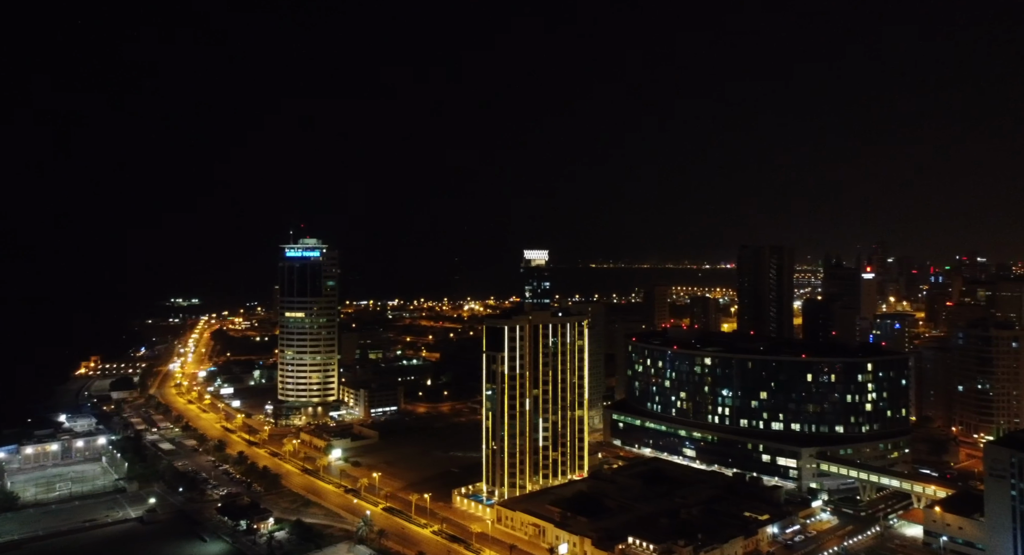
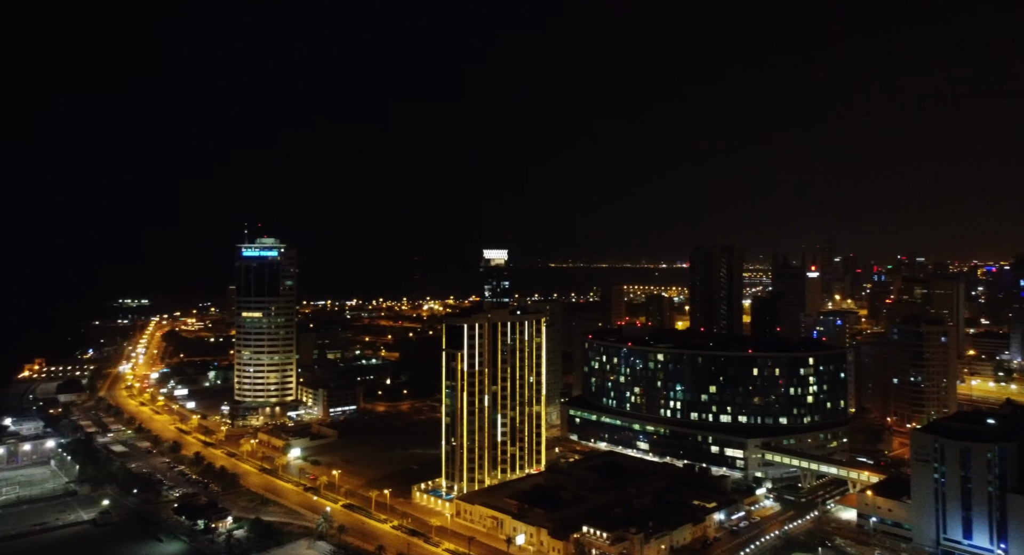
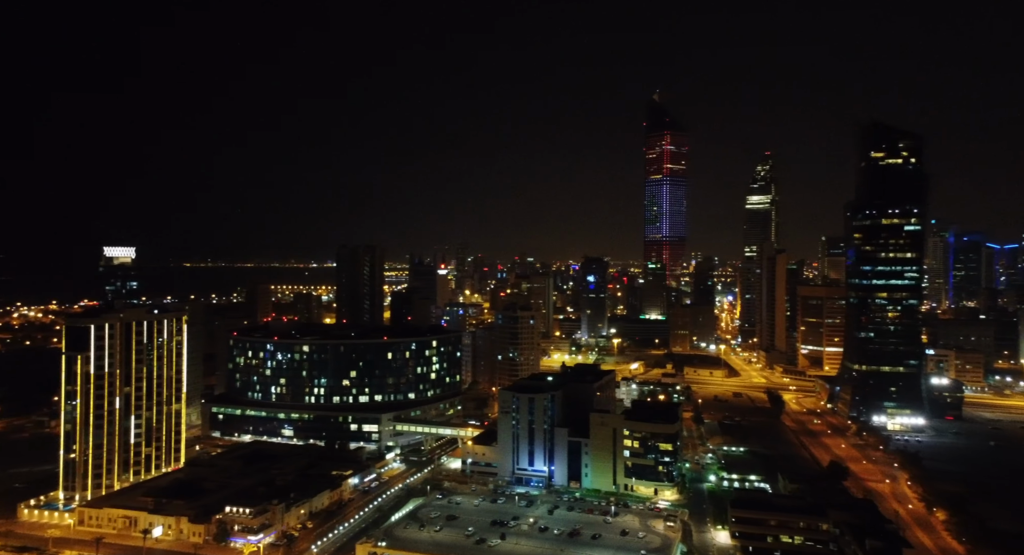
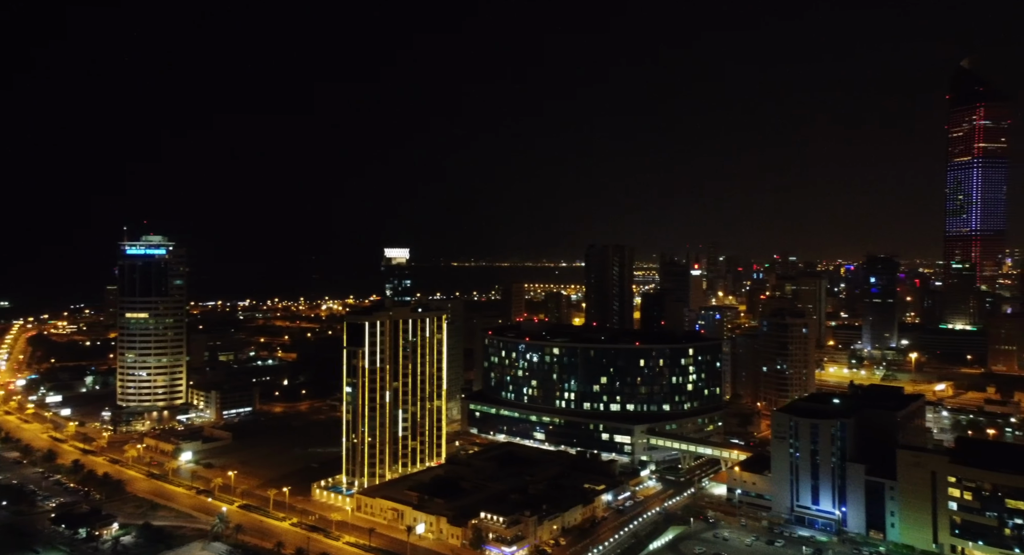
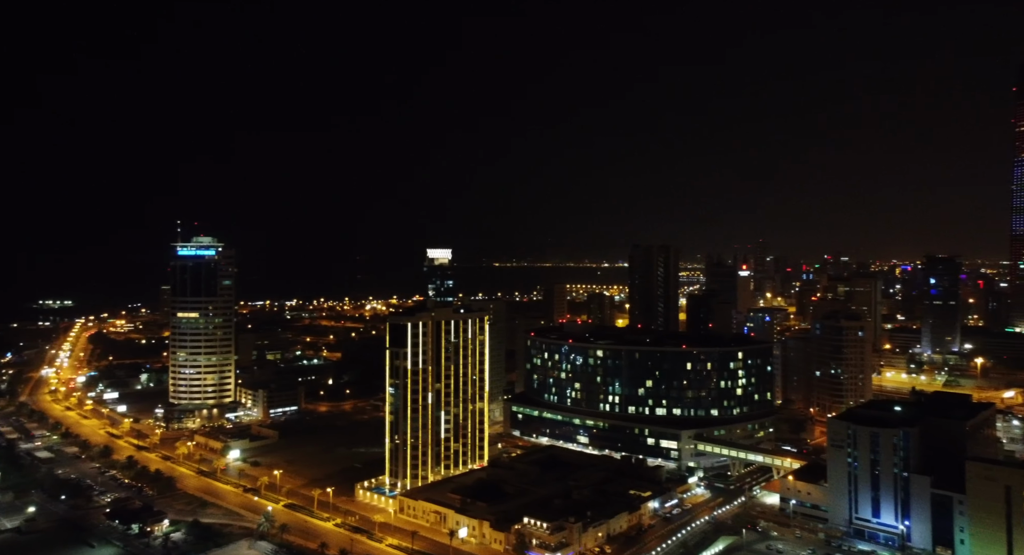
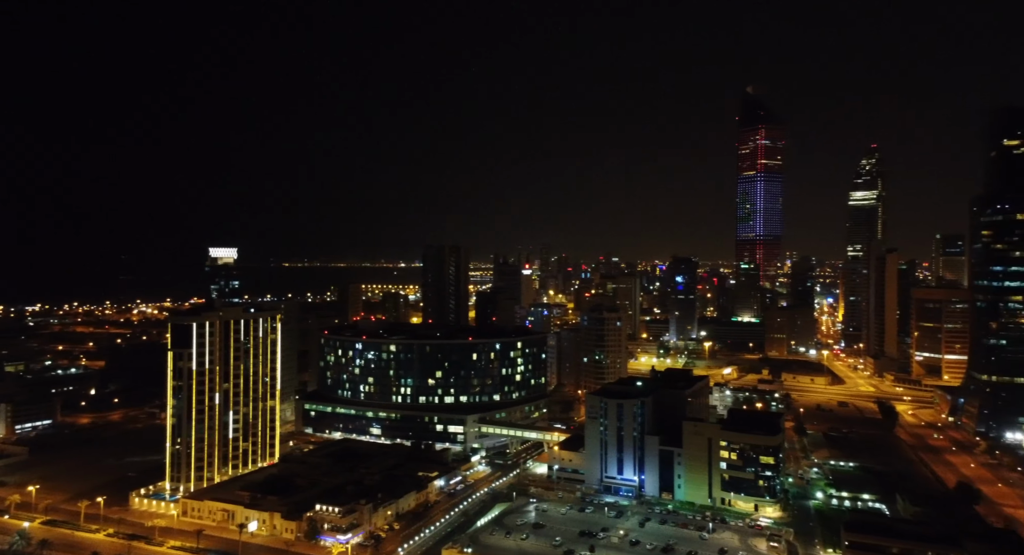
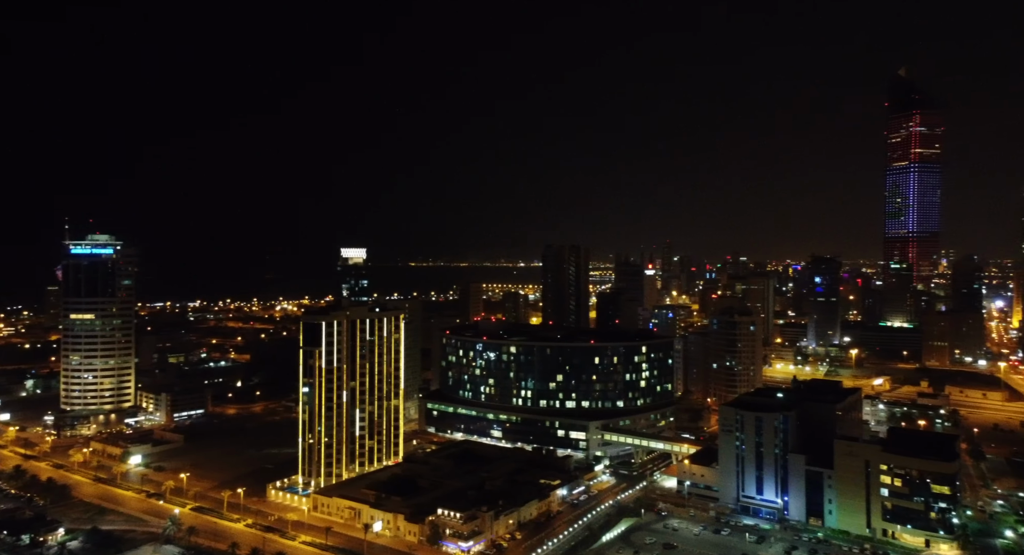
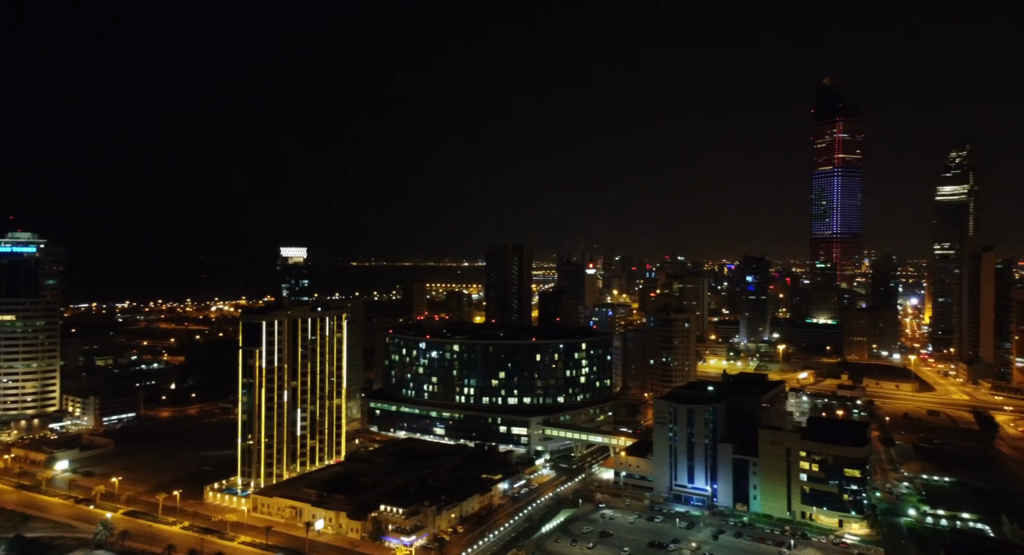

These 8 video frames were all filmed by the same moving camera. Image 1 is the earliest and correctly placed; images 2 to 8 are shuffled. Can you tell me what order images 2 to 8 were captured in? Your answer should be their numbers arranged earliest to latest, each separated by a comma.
2, 5, 4, 7, 8, 6, 3
